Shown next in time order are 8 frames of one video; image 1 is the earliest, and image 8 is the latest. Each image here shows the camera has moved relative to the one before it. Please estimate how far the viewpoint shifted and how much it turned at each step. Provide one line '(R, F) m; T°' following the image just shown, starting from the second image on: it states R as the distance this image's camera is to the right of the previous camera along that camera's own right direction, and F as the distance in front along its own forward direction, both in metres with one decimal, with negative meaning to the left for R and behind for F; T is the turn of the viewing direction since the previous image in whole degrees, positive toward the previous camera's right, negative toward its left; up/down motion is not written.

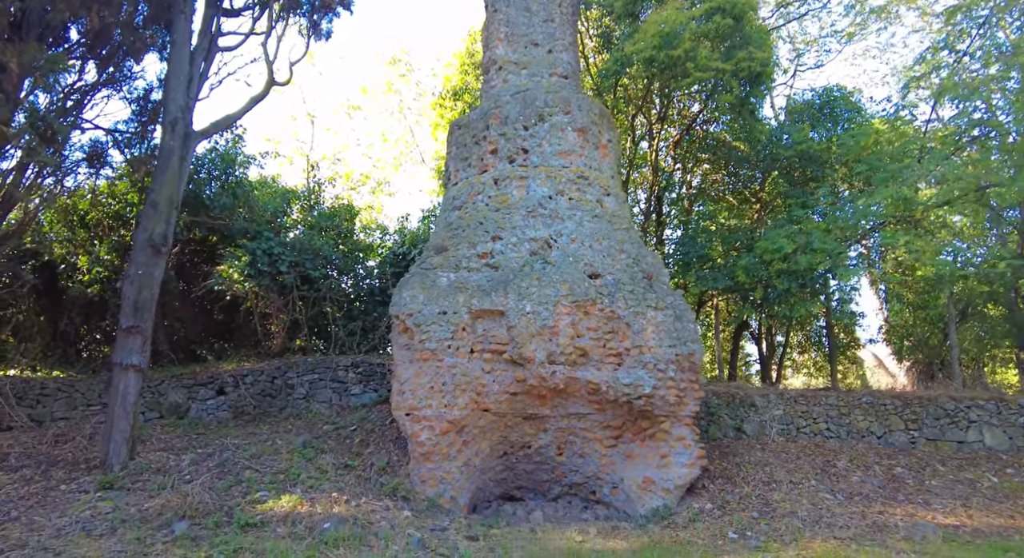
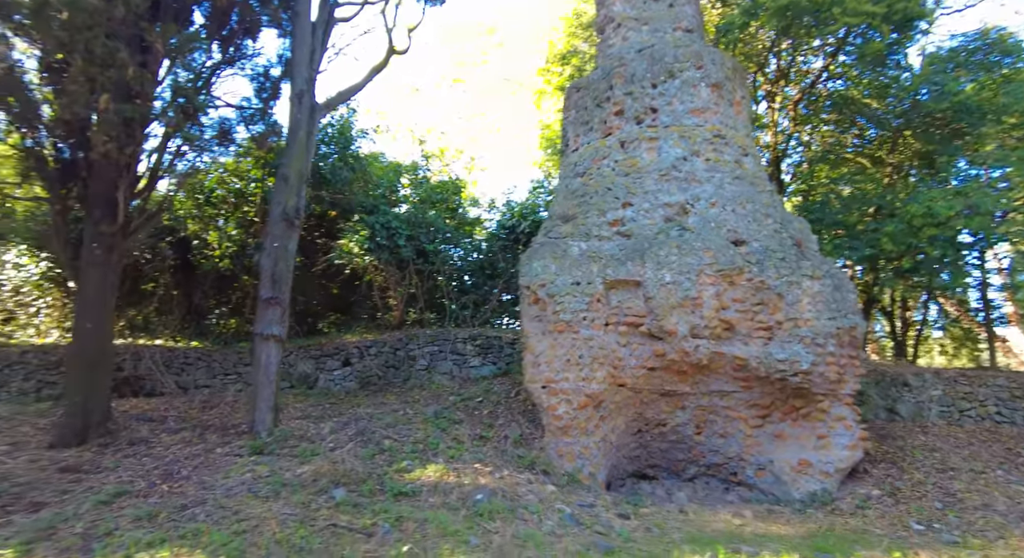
(-0.9, +0.3) m; -7°
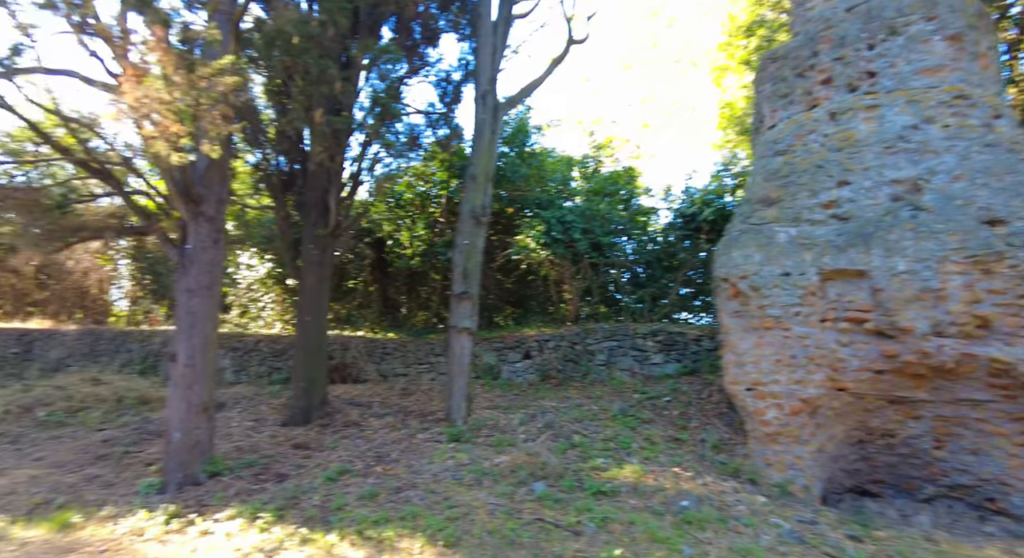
(-0.5, +0.1) m; -15°
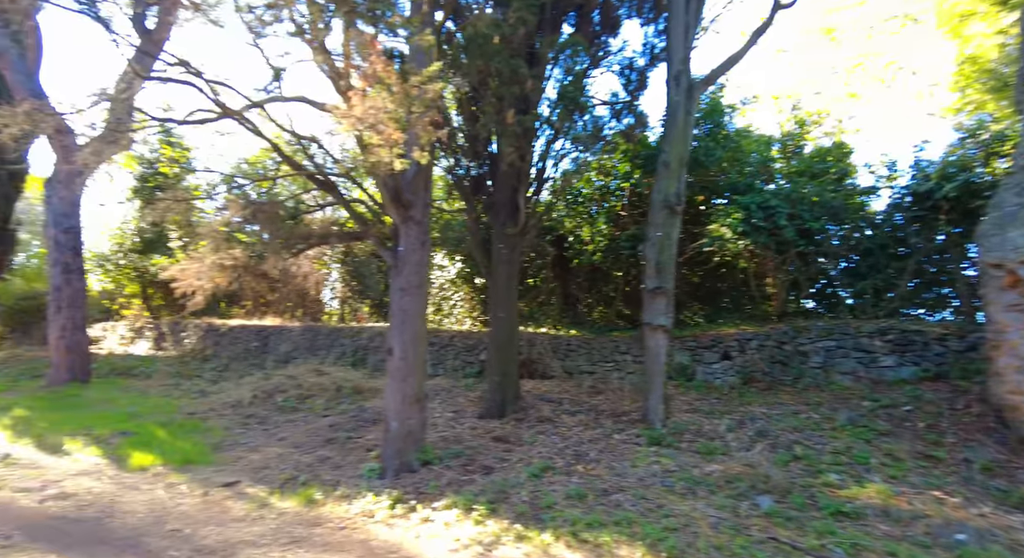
(-0.5, +0.2) m; -16°
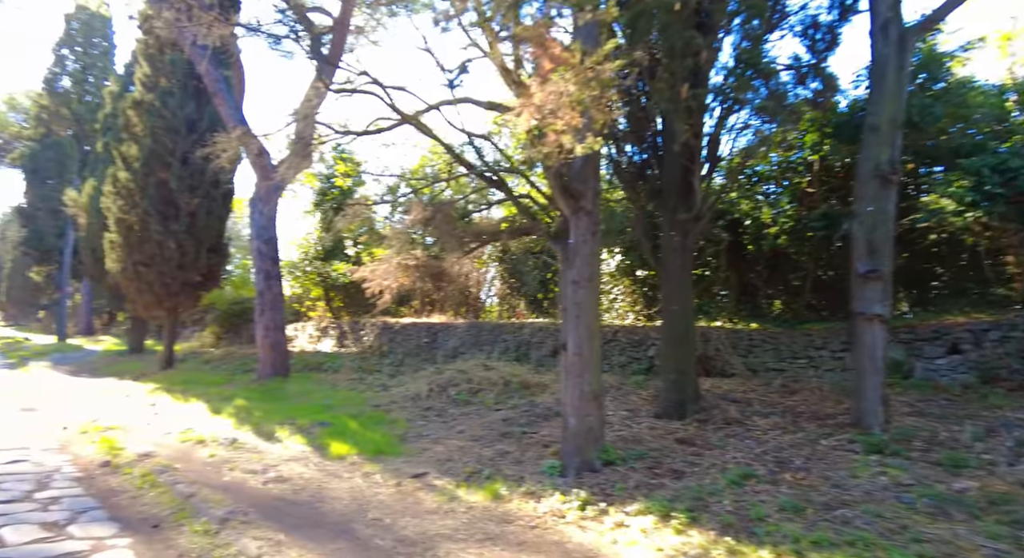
(-0.5, +0.2) m; -14°
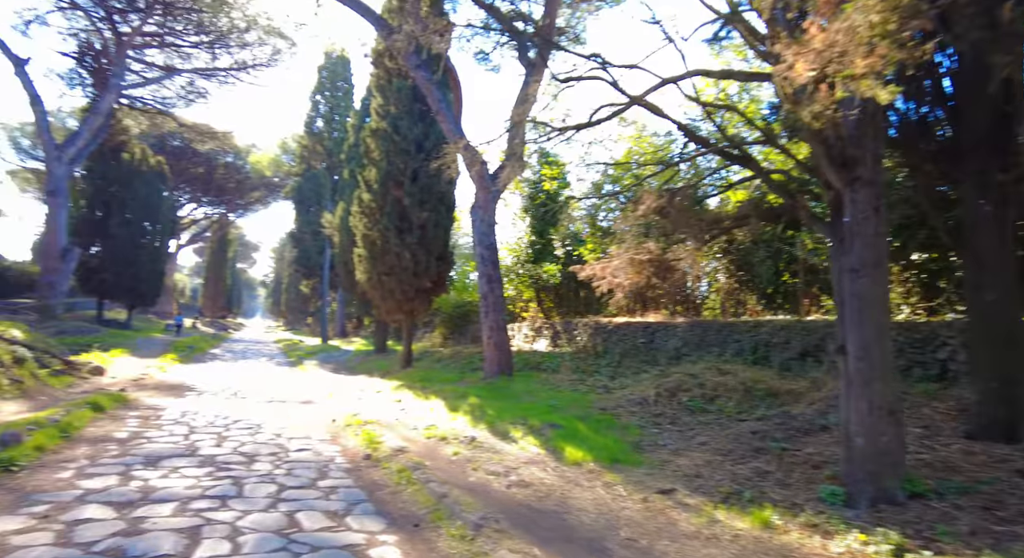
(-0.5, +0.5) m; -20°
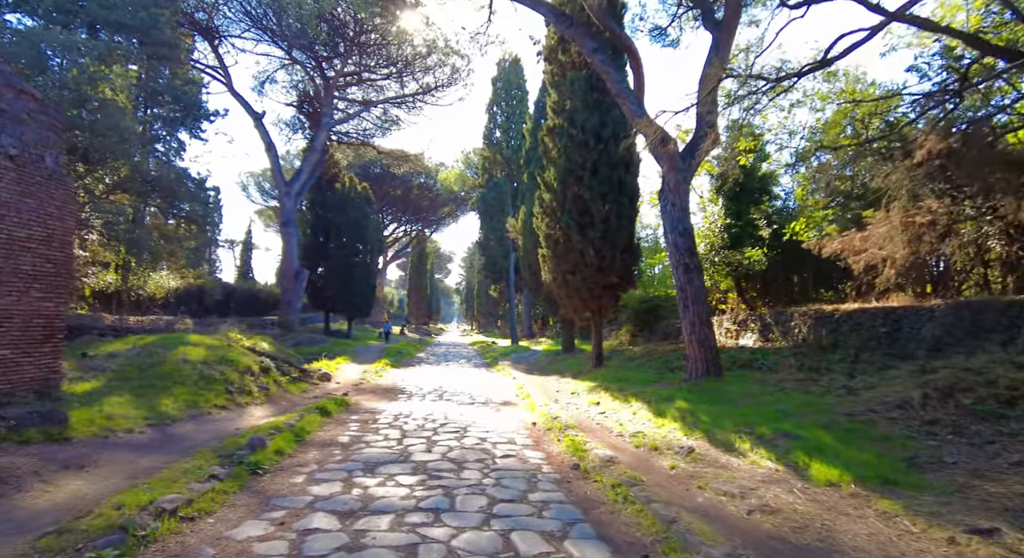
(-0.4, +0.7) m; -18°
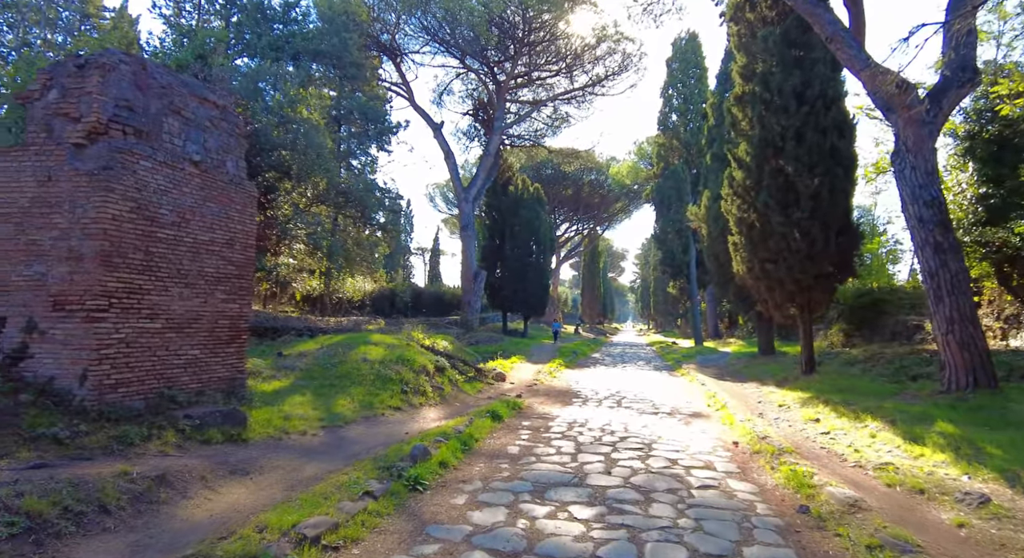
(-0.2, +1.2) m; -18°
